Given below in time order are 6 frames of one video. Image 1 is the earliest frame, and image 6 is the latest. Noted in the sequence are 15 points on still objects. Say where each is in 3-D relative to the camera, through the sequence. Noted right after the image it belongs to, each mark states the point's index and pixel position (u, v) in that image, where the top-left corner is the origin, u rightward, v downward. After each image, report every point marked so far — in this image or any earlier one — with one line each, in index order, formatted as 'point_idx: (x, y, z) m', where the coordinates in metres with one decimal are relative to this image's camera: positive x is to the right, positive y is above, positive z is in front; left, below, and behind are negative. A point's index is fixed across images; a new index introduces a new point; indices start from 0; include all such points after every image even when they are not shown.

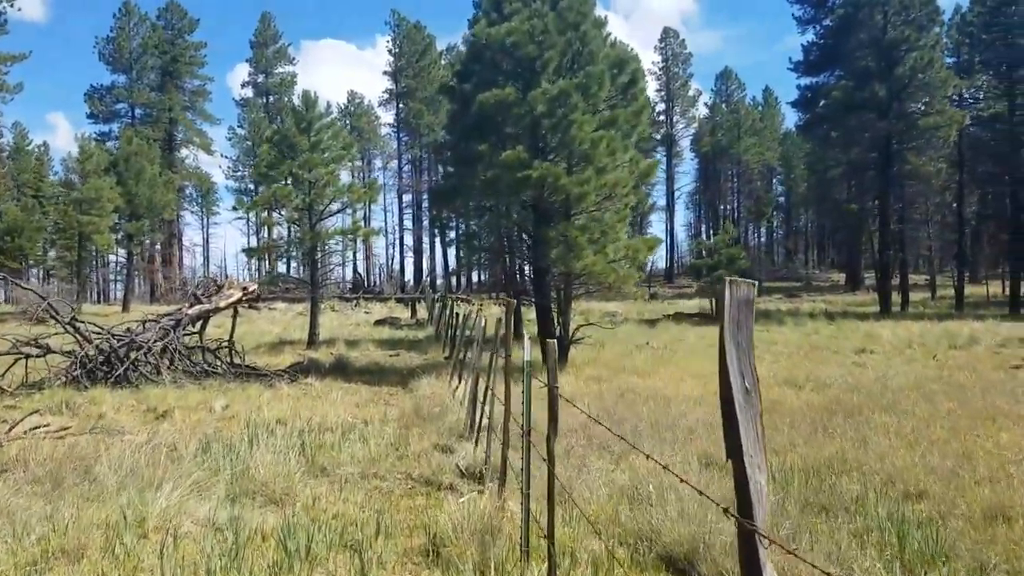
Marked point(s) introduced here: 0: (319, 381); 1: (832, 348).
0: (-3.0, -1.5, +13.6) m
1: (+7.2, -1.4, +19.6) m
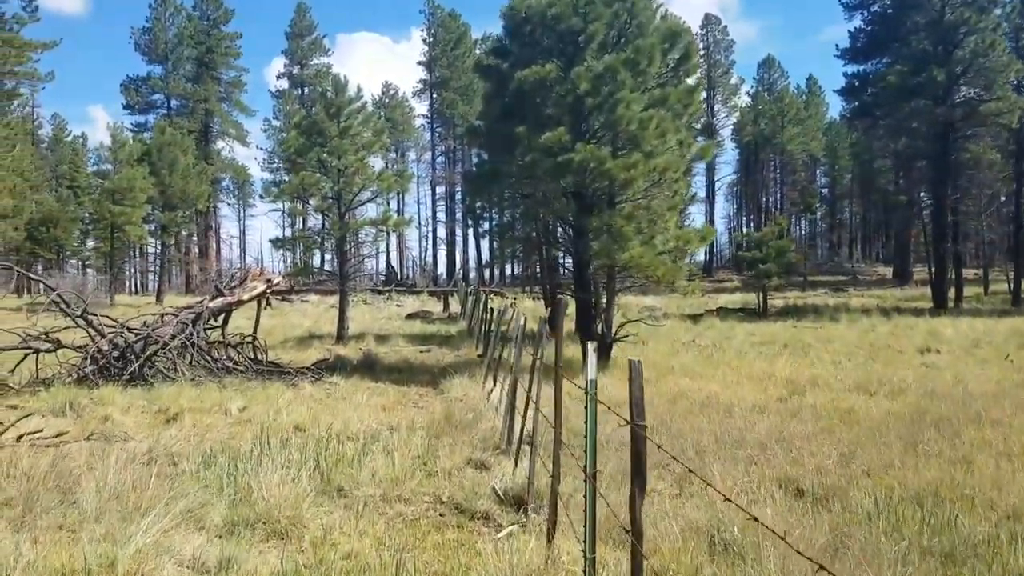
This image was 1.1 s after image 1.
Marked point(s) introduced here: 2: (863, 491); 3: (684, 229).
0: (-2.4, -1.3, +12.7) m
1: (+8.0, -1.3, +18.3) m
2: (+2.3, -1.3, +5.8) m
3: (+2.7, +0.9, +13.7) m
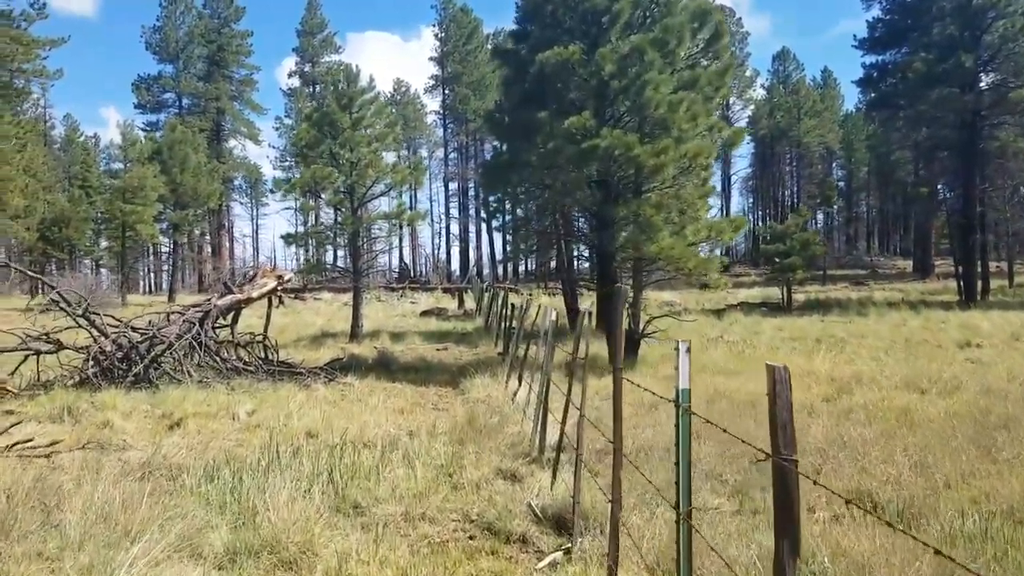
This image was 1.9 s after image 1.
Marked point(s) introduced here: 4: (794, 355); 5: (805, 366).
0: (-2.1, -1.3, +12.0) m
1: (+8.4, -1.1, +17.5) m
2: (+2.6, -1.3, +5.1) m
3: (+3.0, +1.0, +12.9) m
4: (+4.9, -1.2, +15.1) m
5: (+4.5, -1.2, +13.5) m
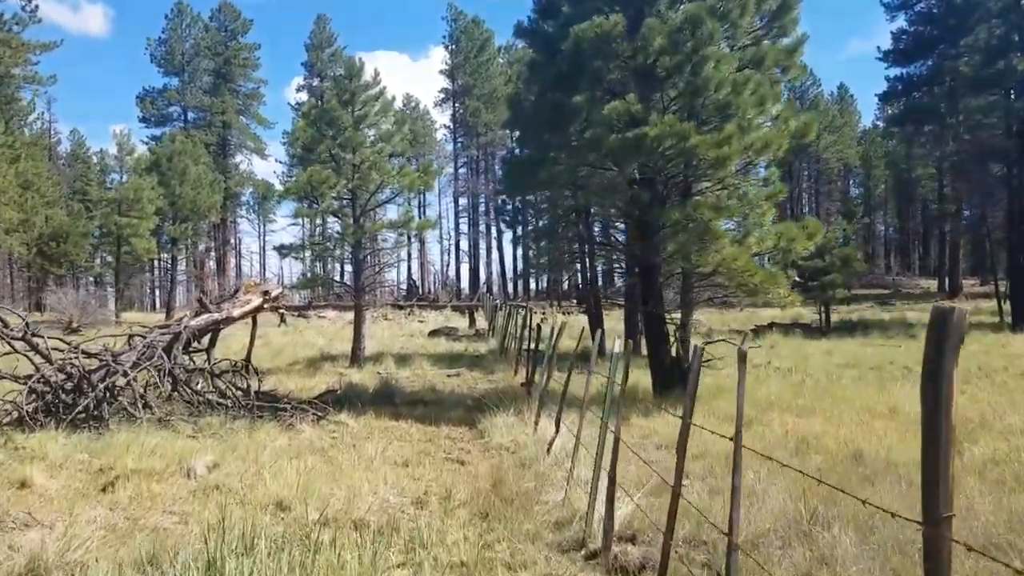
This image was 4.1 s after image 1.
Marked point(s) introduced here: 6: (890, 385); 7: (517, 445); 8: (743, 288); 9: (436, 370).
0: (-1.8, -1.5, +10.0) m
1: (+8.7, -1.5, +15.3) m
2: (+2.8, -1.3, +3.0) m
3: (+3.4, +0.8, +10.9) m
4: (+5.2, -1.5, +13.0) m
5: (+4.9, -1.5, +11.4) m
6: (+5.7, -1.5, +13.3) m
7: (0.0, -1.5, +8.3) m
8: (+2.8, 0.0, +10.6) m
9: (-1.4, -1.5, +16.2) m
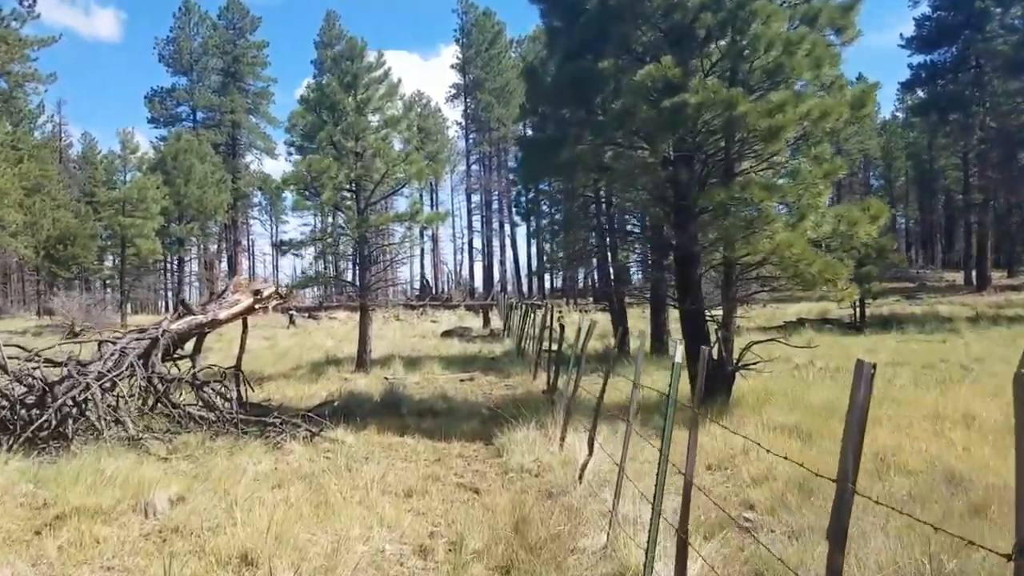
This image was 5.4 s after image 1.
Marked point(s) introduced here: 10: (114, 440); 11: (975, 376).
0: (-1.6, -1.5, +8.7) m
1: (+9.0, -1.3, +13.9) m
2: (+2.9, -1.3, +1.6) m
3: (+3.6, +0.9, +9.5) m
4: (+5.5, -1.3, +11.6) m
5: (+5.1, -1.4, +10.0) m
6: (+6.0, -1.3, +11.9) m
7: (+0.2, -1.4, +7.0) m
8: (+3.0, +0.1, +9.3) m
9: (-1.1, -1.5, +14.9) m
10: (-3.8, -1.4, +8.4) m
11: (+7.0, -1.3, +13.2) m
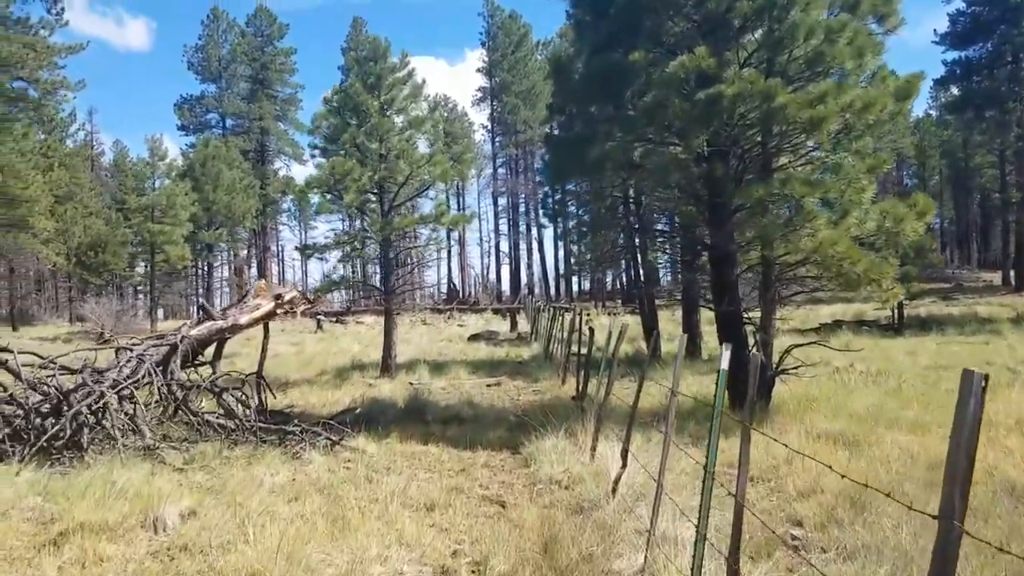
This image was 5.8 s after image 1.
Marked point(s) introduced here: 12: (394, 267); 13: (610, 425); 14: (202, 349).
0: (-1.3, -1.5, +8.4) m
1: (+9.5, -1.3, +13.2) m
2: (+3.0, -1.2, +1.2) m
3: (+3.8, +0.9, +9.0) m
4: (+5.9, -1.3, +11.1) m
5: (+5.4, -1.4, +9.5) m
6: (+6.3, -1.3, +11.3) m
7: (+0.4, -1.4, +6.6) m
8: (+3.3, +0.1, +8.9) m
9: (-0.6, -1.5, +14.6) m
10: (-3.5, -1.5, +8.1) m
11: (+7.4, -1.3, +12.6) m
12: (-2.2, +0.4, +16.6) m
13: (+0.9, -1.3, +8.3) m
14: (-3.6, -0.7, +10.3) m
